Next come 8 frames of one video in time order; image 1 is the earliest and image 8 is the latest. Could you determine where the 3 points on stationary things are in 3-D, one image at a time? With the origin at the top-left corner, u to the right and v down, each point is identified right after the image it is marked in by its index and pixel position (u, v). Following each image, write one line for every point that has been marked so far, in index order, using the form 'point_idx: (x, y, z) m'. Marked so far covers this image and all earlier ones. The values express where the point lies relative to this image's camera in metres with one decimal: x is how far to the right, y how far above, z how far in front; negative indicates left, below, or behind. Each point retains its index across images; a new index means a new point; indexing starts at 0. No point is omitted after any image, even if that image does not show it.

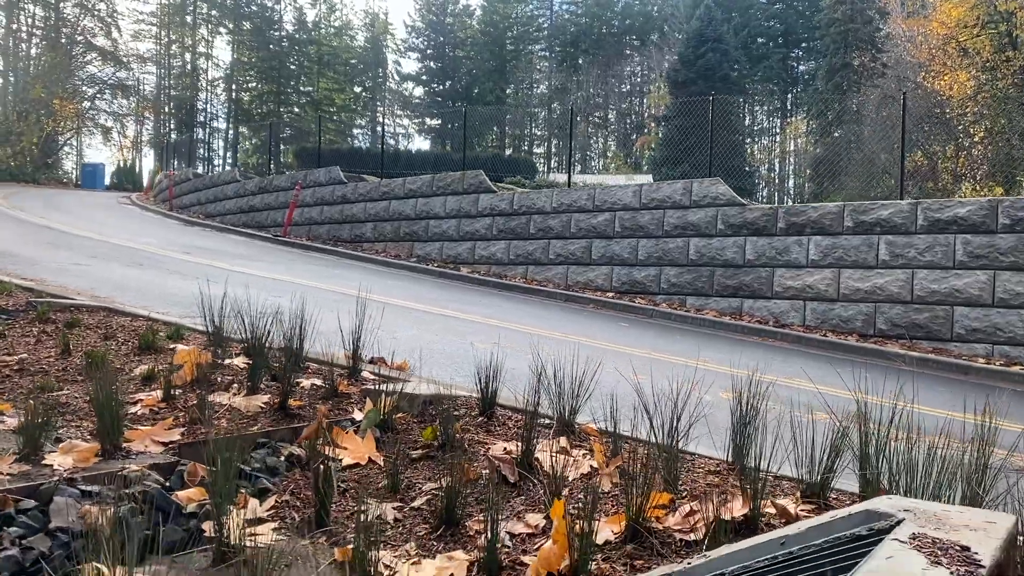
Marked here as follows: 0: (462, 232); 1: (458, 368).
0: (-1.0, +1.0, +16.2) m
1: (-0.3, -0.5, +5.2) m
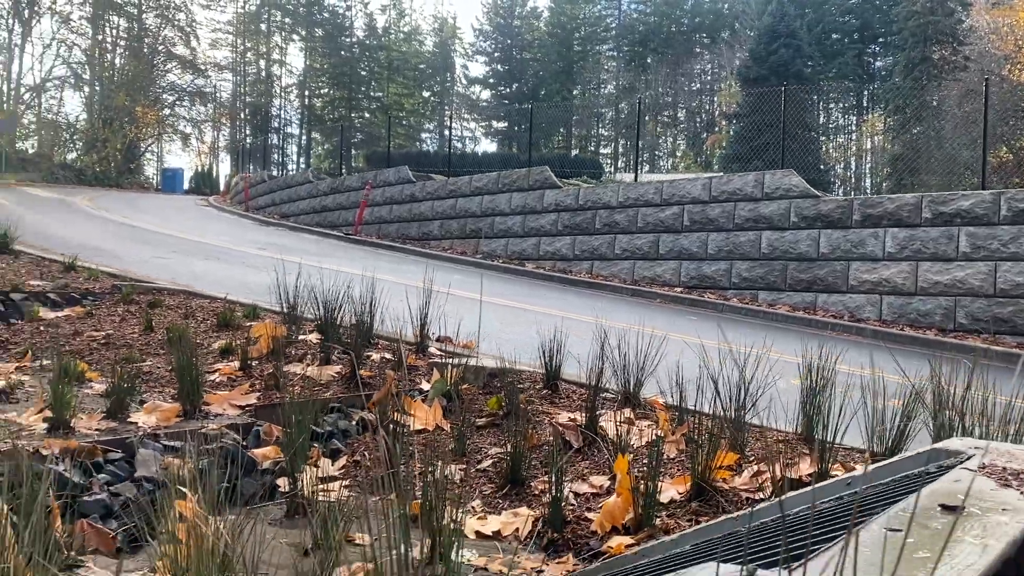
0: (+0.2, +1.1, +16.3) m
1: (+0.1, -0.3, +5.3) m
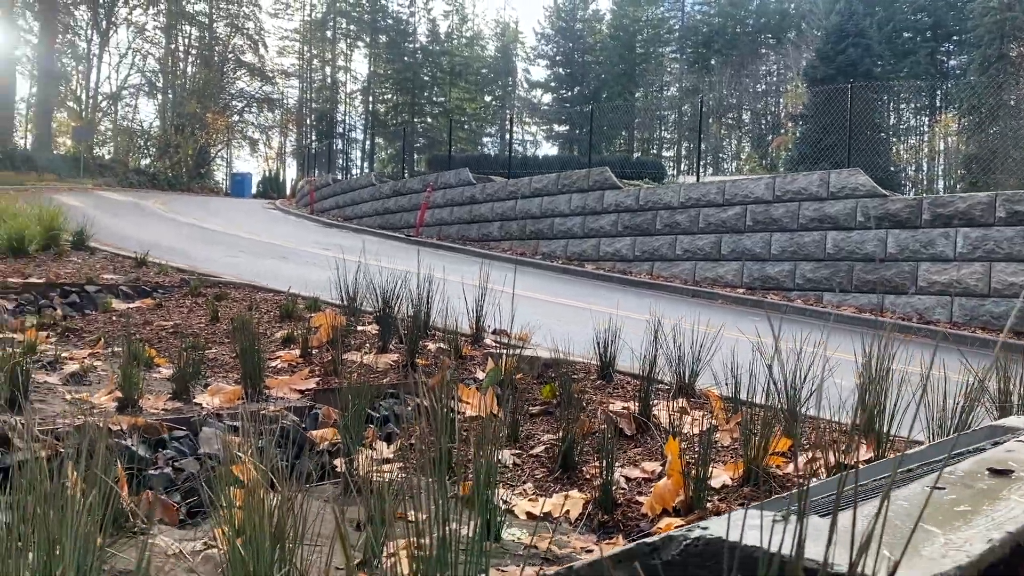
0: (+1.3, +1.1, +16.3) m
1: (+0.4, -0.3, +5.3) m
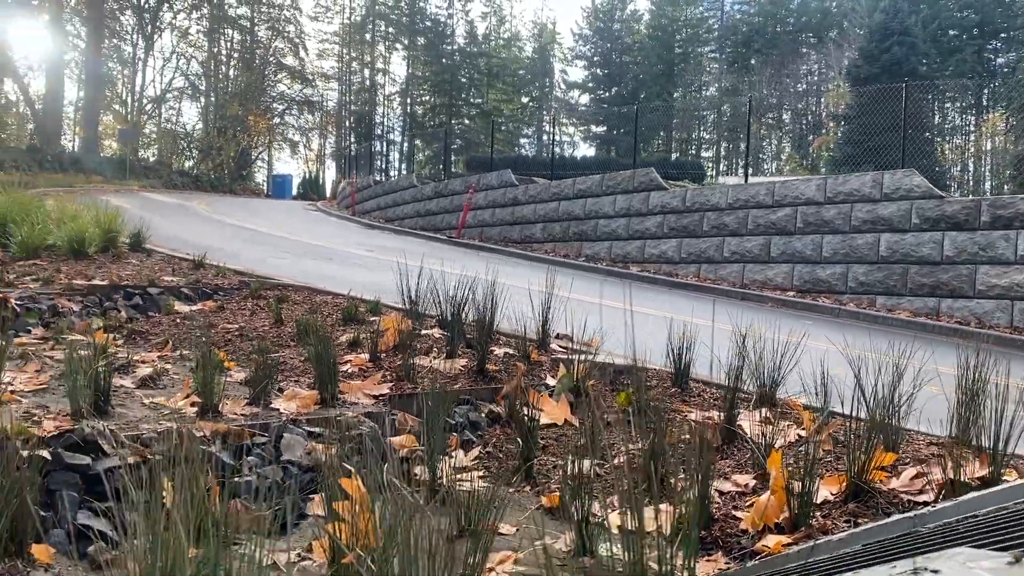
0: (+2.1, +1.1, +16.1) m
1: (+0.8, -0.3, +5.2) m
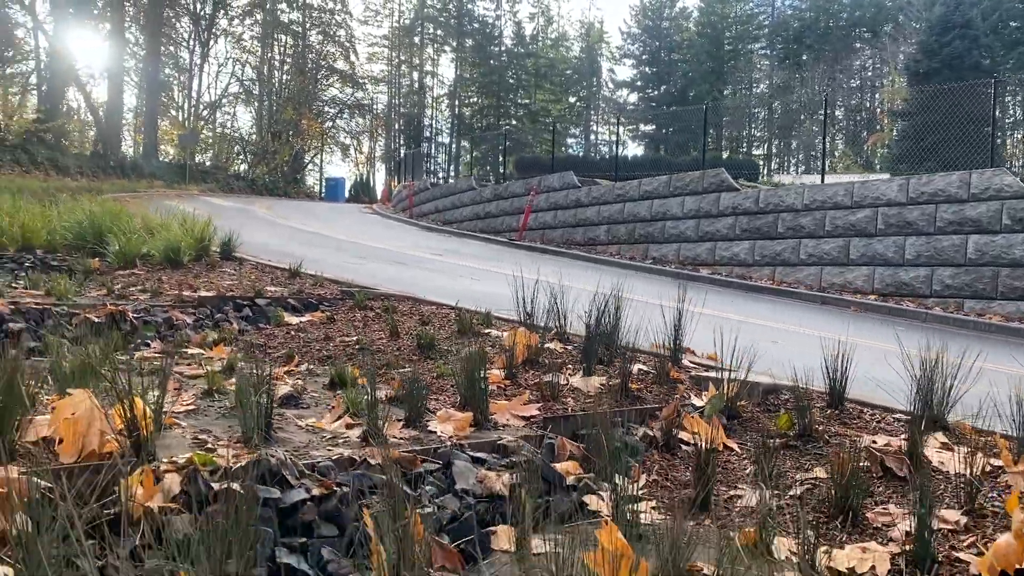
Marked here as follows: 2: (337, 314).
0: (+3.4, +1.0, +15.8) m
1: (+1.5, -0.4, +5.0) m
2: (-1.3, -0.2, +6.3) m
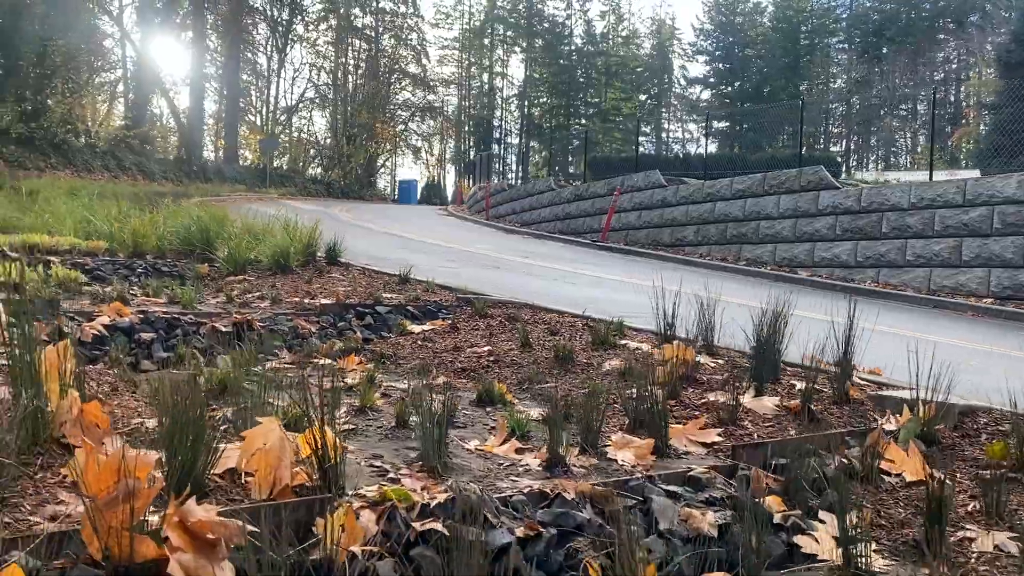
0: (+5.1, +0.9, +15.2) m
1: (+2.3, -0.4, +4.6) m
2: (-0.4, -0.2, +6.1) m
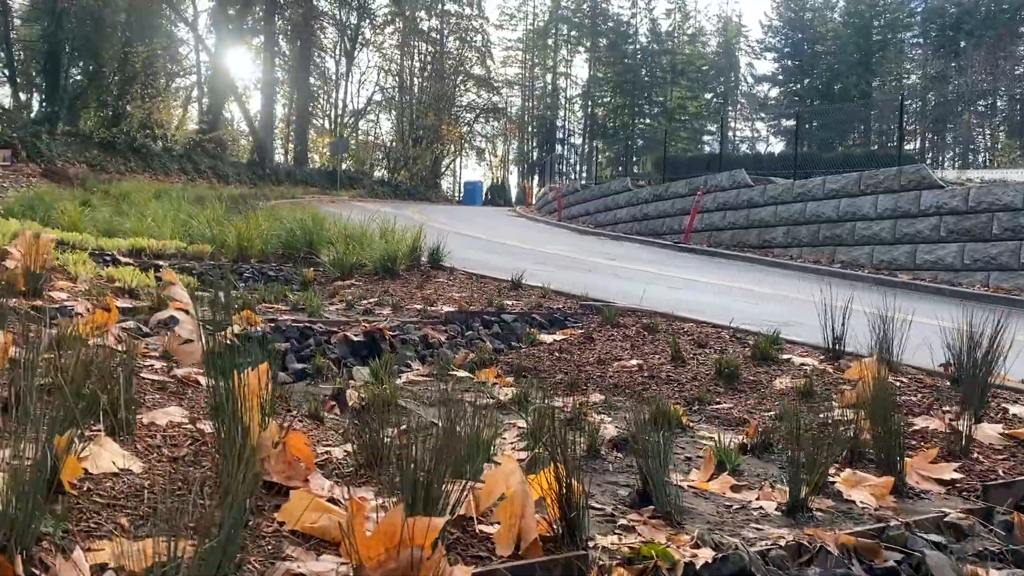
0: (+6.6, +0.9, +14.5) m
1: (+3.1, -0.5, +4.0) m
2: (+0.5, -0.3, +5.7) m
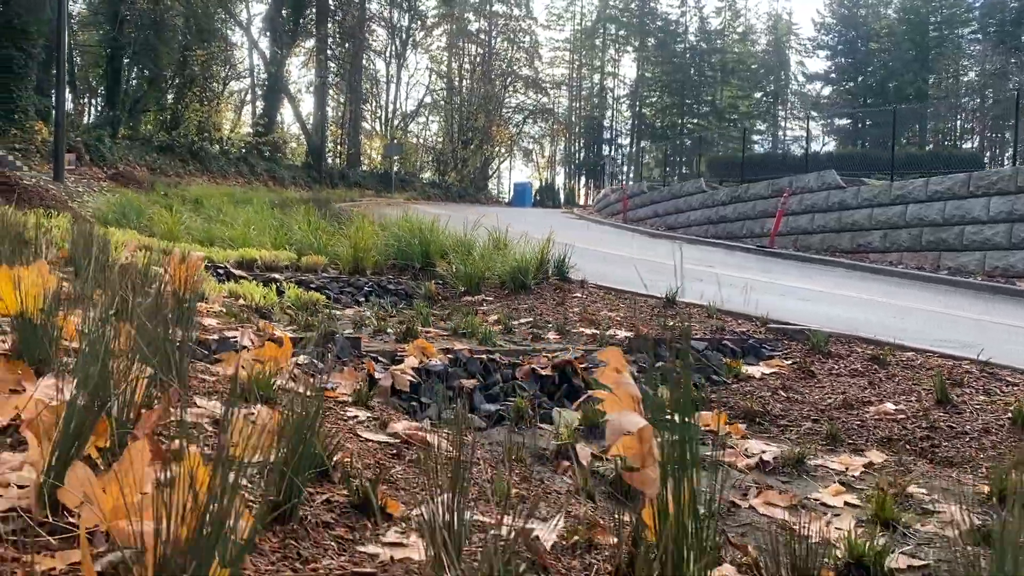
0: (+8.1, +0.7, +13.4) m
1: (+4.1, -0.6, +3.1) m
2: (+1.6, -0.4, +4.9) m
